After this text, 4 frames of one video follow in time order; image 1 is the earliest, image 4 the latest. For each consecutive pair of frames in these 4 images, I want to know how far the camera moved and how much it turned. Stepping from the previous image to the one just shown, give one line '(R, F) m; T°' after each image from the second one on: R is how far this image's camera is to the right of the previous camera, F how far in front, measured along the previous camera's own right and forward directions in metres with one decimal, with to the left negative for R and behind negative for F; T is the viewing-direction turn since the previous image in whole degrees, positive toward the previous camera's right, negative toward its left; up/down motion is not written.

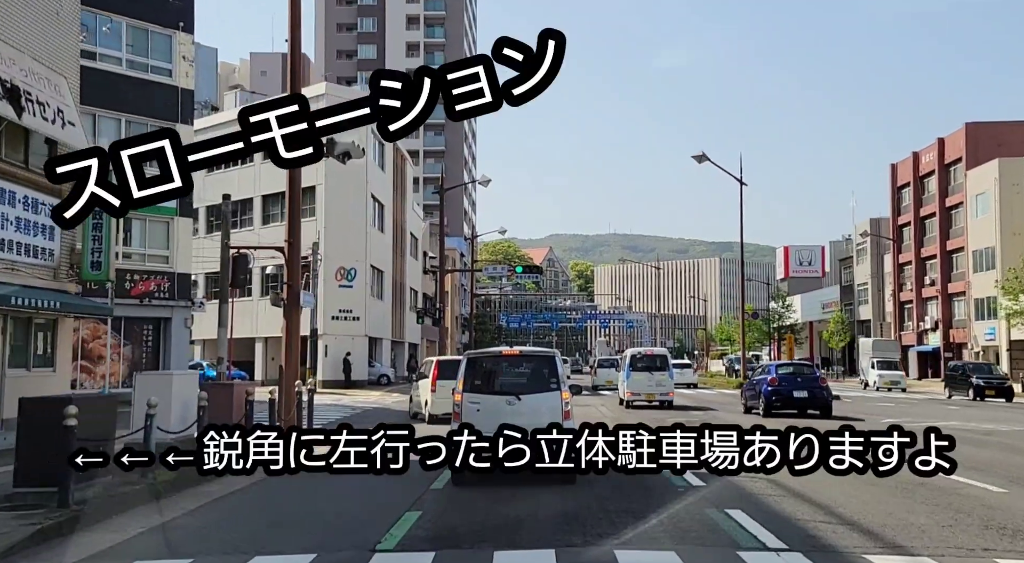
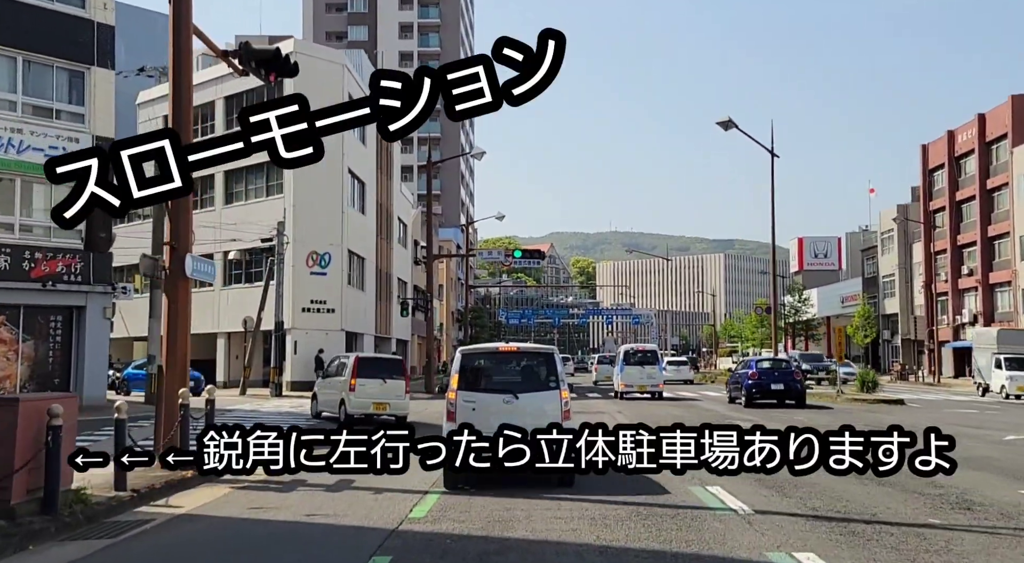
(+0.1, +6.0) m; 0°
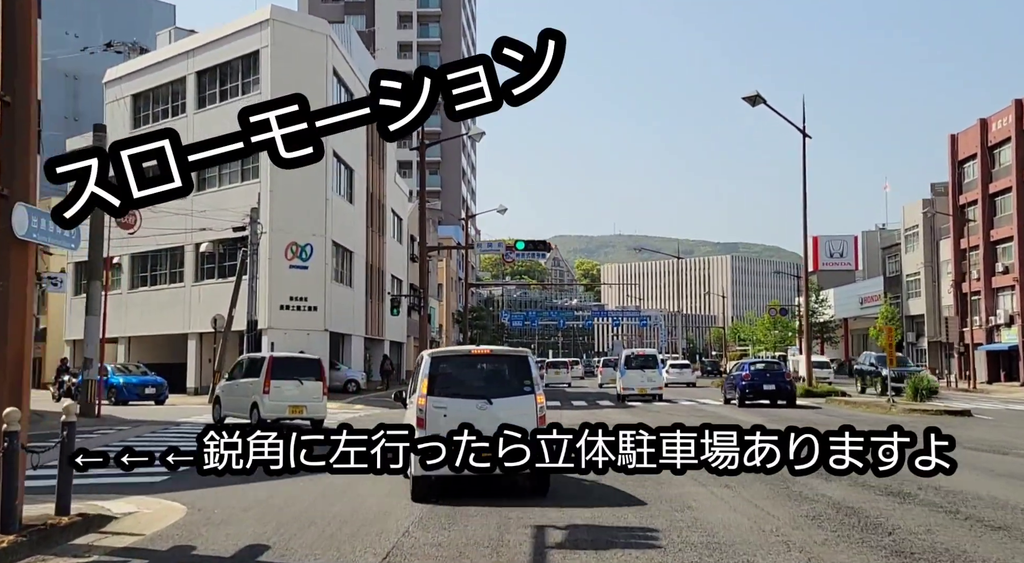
(0.0, +4.1) m; 0°
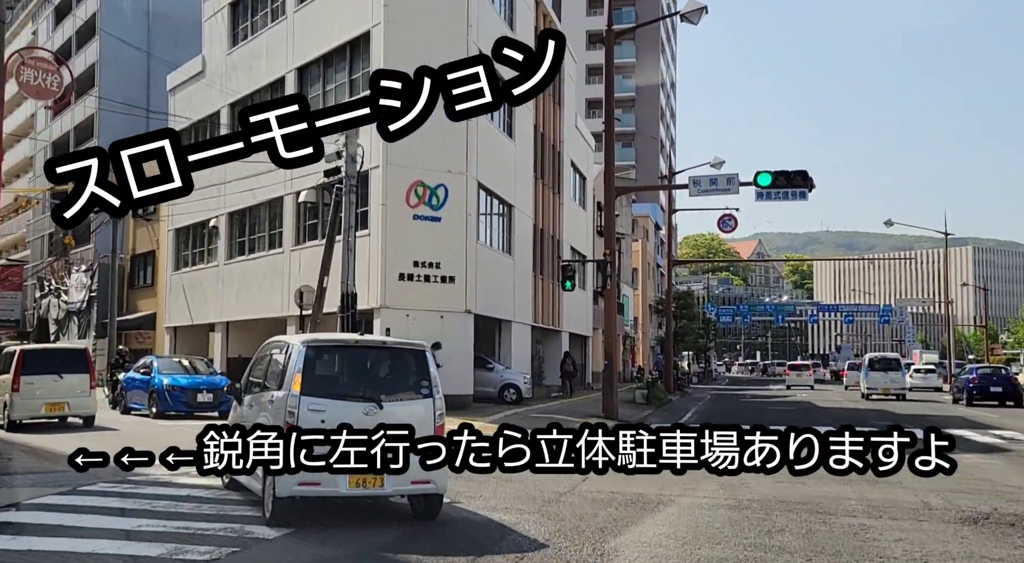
(-1.0, +12.6) m; -11°
